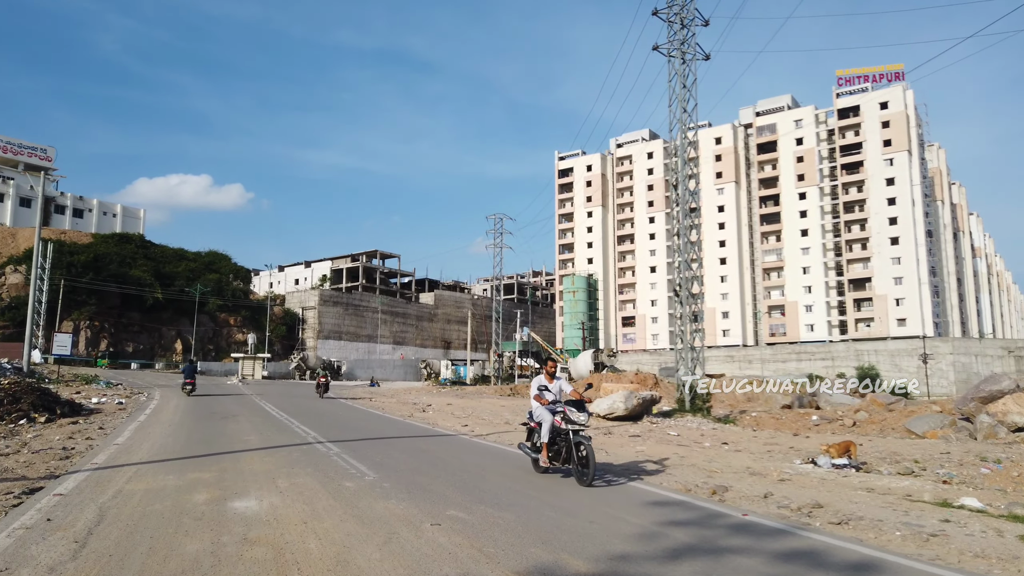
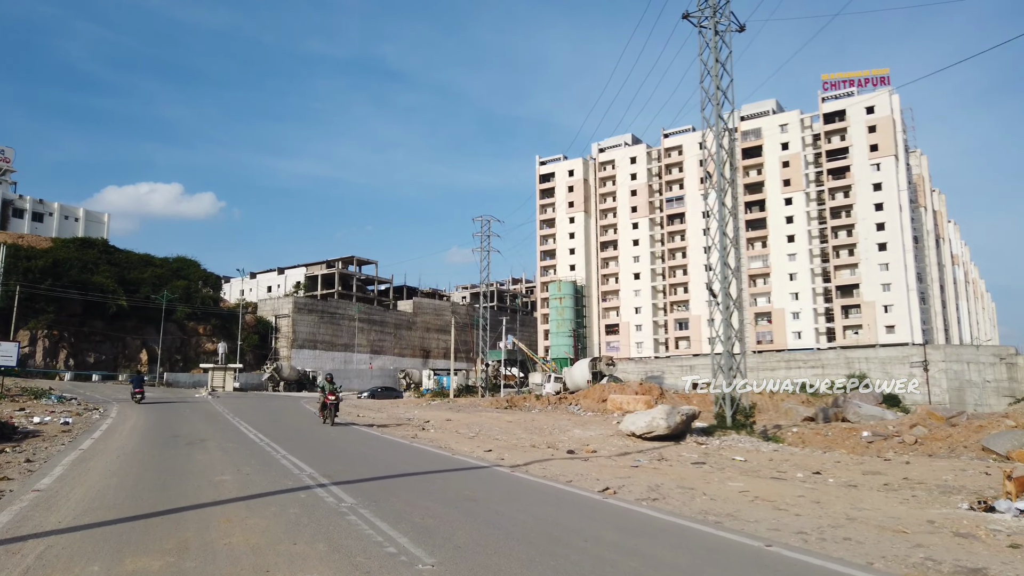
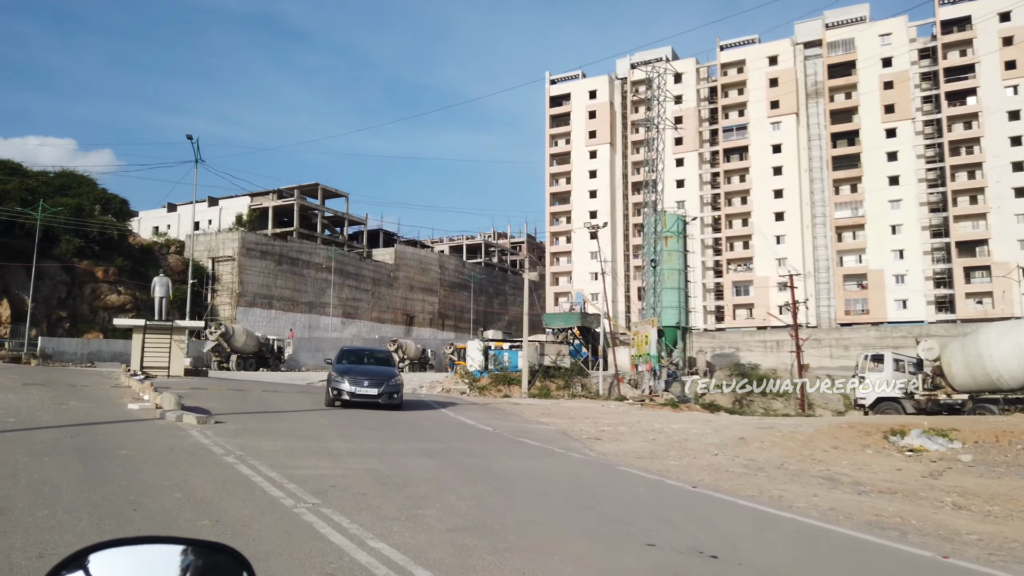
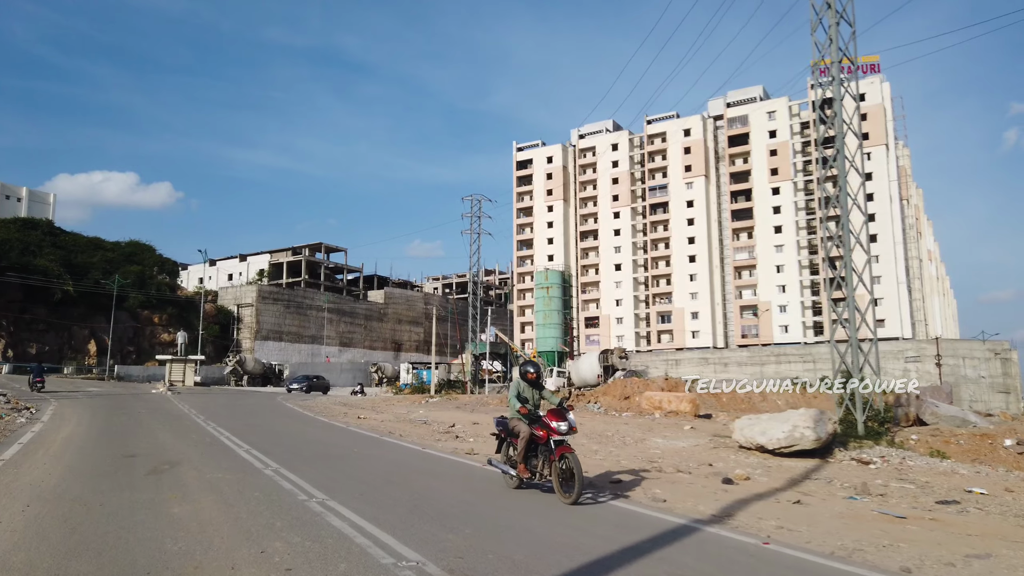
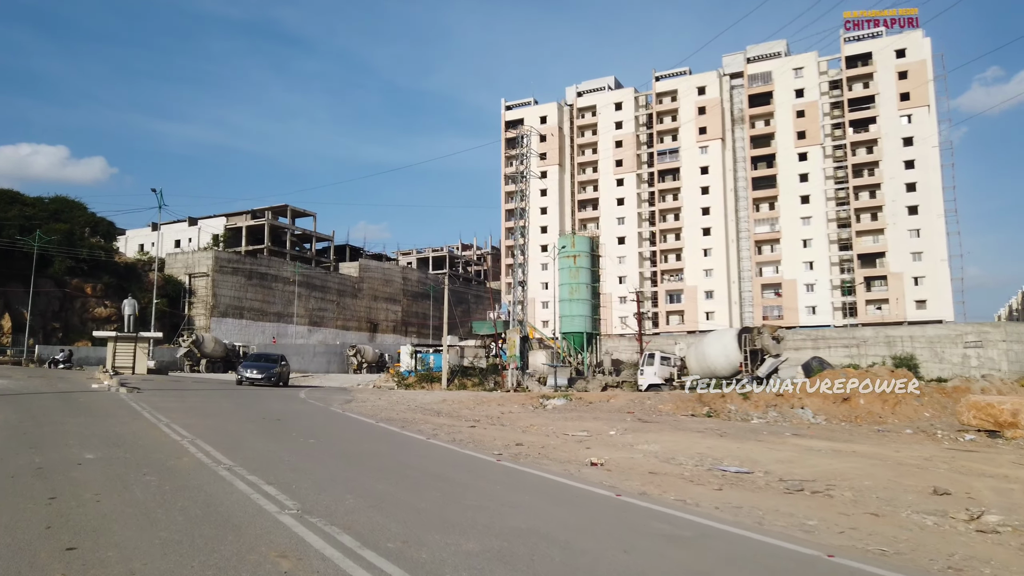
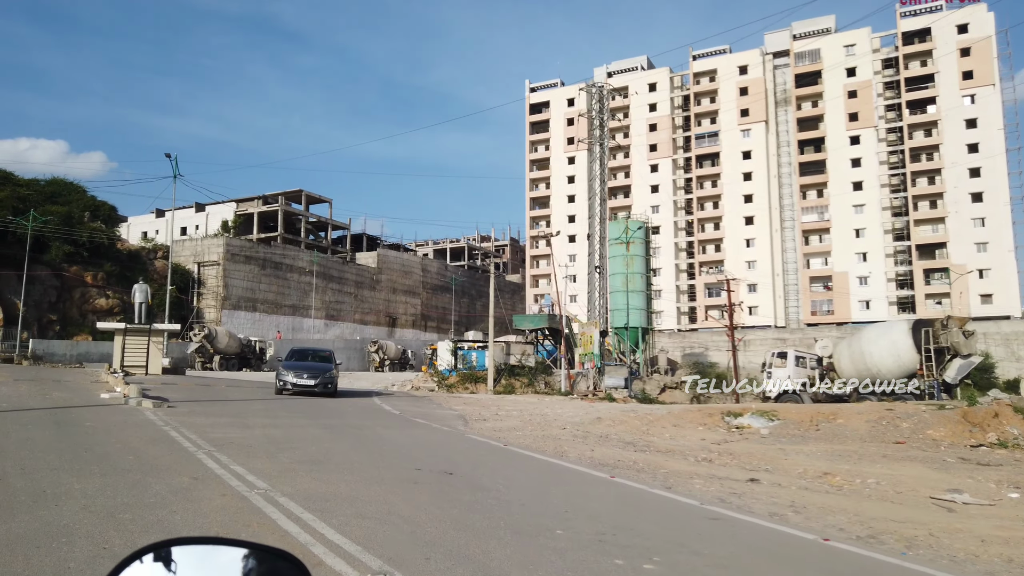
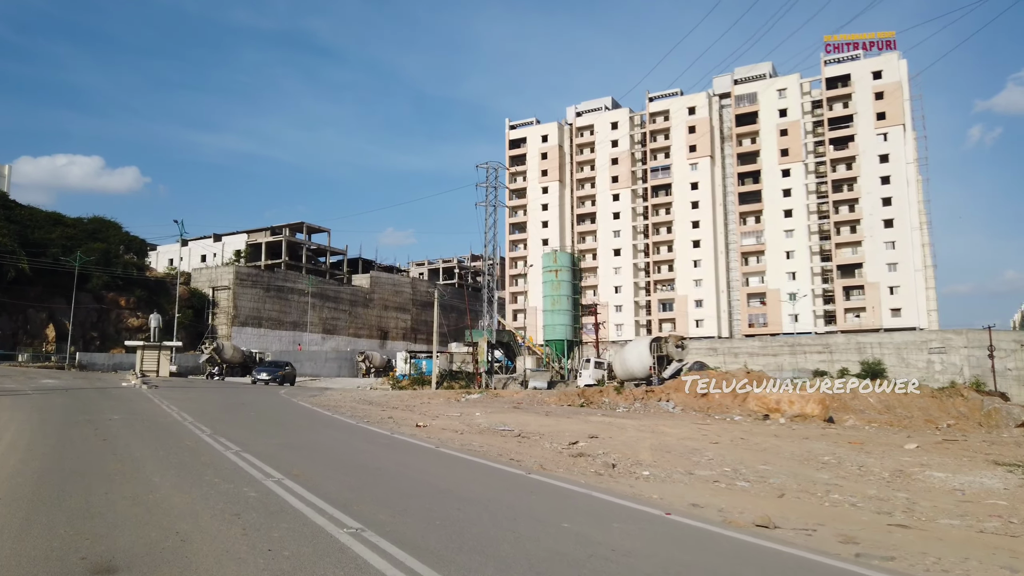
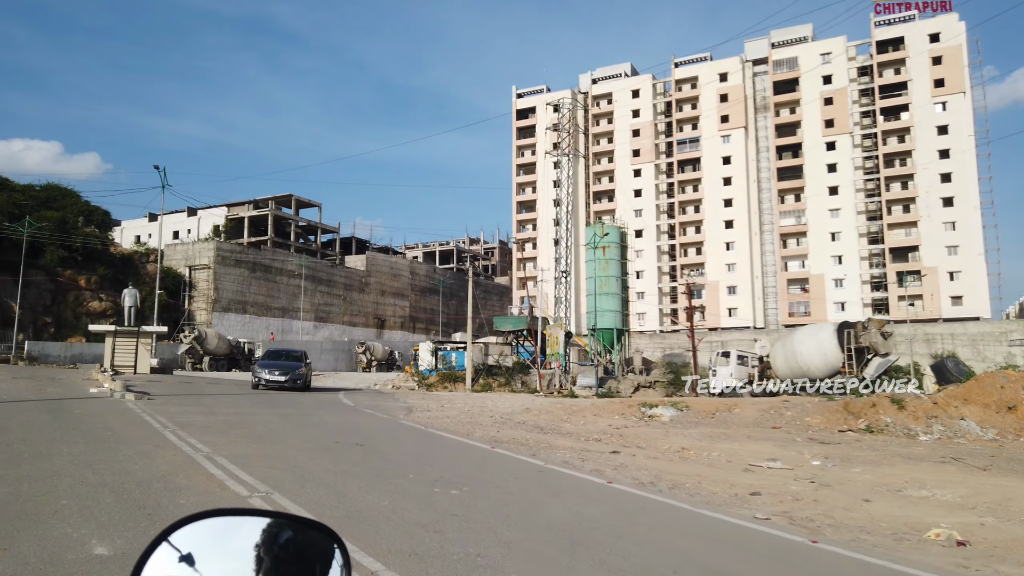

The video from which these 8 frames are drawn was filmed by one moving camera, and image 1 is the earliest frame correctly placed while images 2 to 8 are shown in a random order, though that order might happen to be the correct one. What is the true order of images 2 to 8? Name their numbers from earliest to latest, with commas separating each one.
2, 4, 7, 5, 8, 6, 3
